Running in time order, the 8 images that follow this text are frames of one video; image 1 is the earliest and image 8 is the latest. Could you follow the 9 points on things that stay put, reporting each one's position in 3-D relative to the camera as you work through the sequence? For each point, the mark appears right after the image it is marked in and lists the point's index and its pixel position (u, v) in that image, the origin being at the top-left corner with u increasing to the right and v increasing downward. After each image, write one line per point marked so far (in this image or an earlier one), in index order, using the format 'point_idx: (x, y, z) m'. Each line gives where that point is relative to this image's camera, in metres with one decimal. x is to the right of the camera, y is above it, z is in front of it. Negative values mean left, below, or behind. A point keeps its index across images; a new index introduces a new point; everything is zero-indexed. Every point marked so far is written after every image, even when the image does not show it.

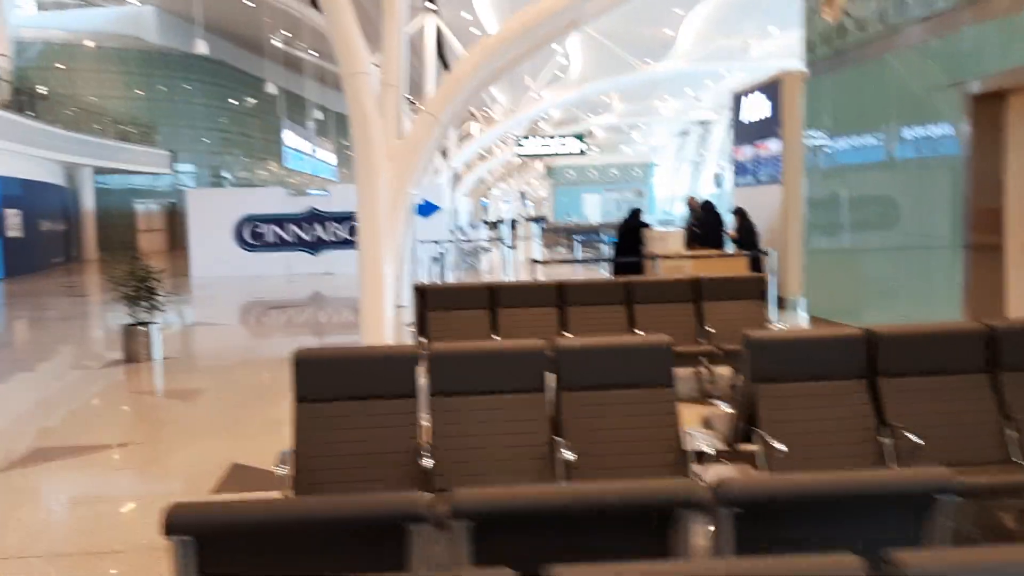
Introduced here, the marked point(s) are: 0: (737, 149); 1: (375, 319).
0: (+3.0, +1.9, +13.2) m
1: (-1.2, -0.4, +9.1) m
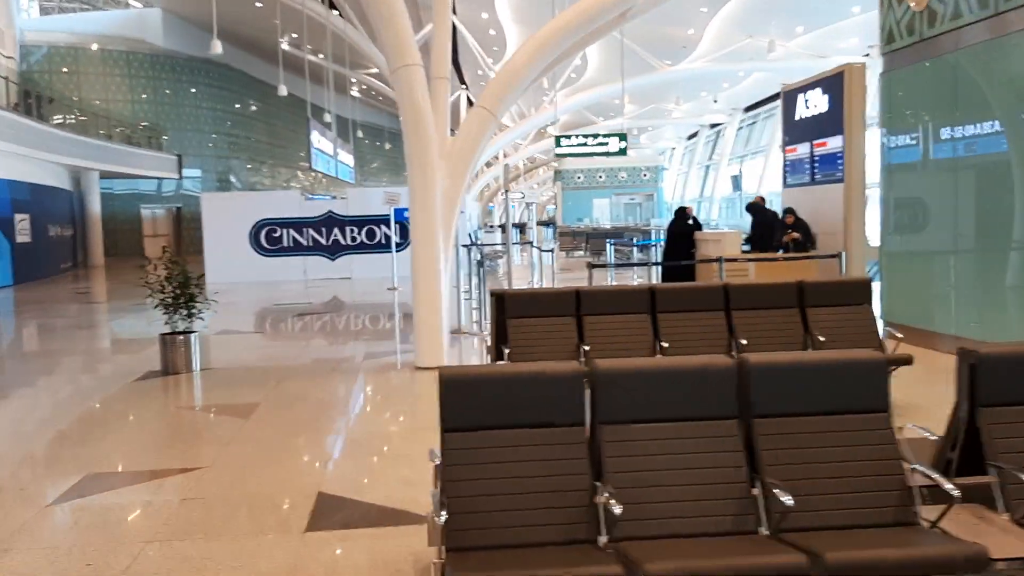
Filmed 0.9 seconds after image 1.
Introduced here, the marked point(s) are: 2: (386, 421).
0: (+3.6, +1.8, +12.6) m
1: (-0.7, -0.4, +8.6) m
2: (-0.8, -0.9, +6.4) m
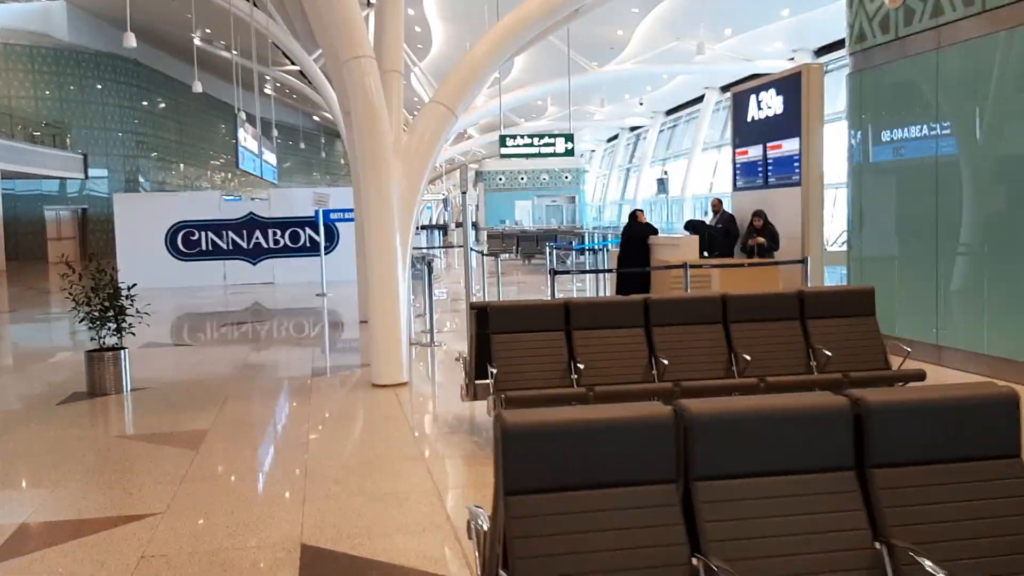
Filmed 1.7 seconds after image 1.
0: (+2.9, +1.7, +12.4) m
1: (-1.0, -0.5, +7.9) m
2: (-0.9, -1.0, +5.8) m
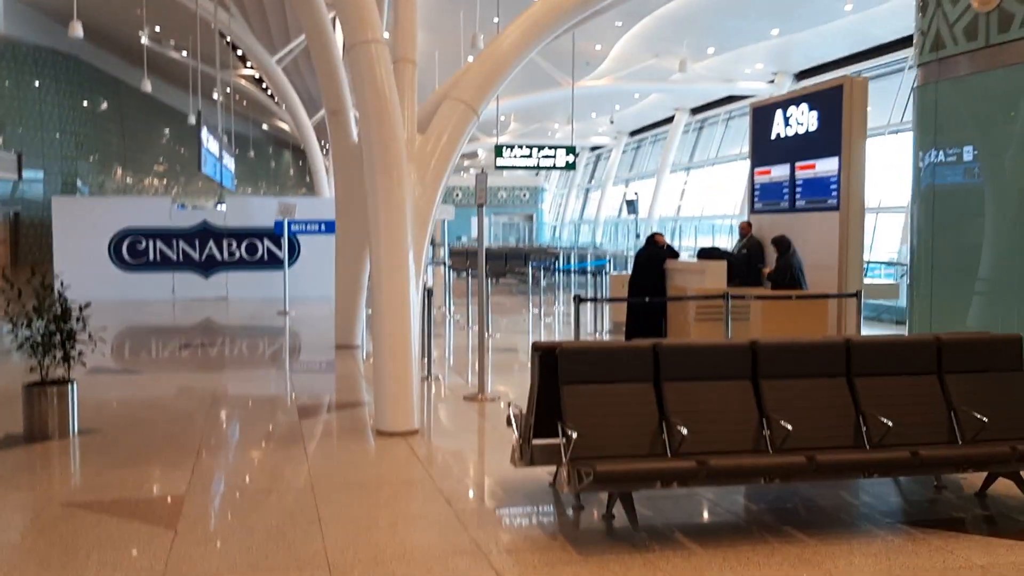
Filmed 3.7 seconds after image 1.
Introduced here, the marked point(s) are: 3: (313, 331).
0: (+2.9, +1.4, +11.4) m
1: (-0.8, -0.7, +6.6) m
2: (-0.6, -1.1, +4.5) m
3: (-3.2, -0.7, +15.8) m
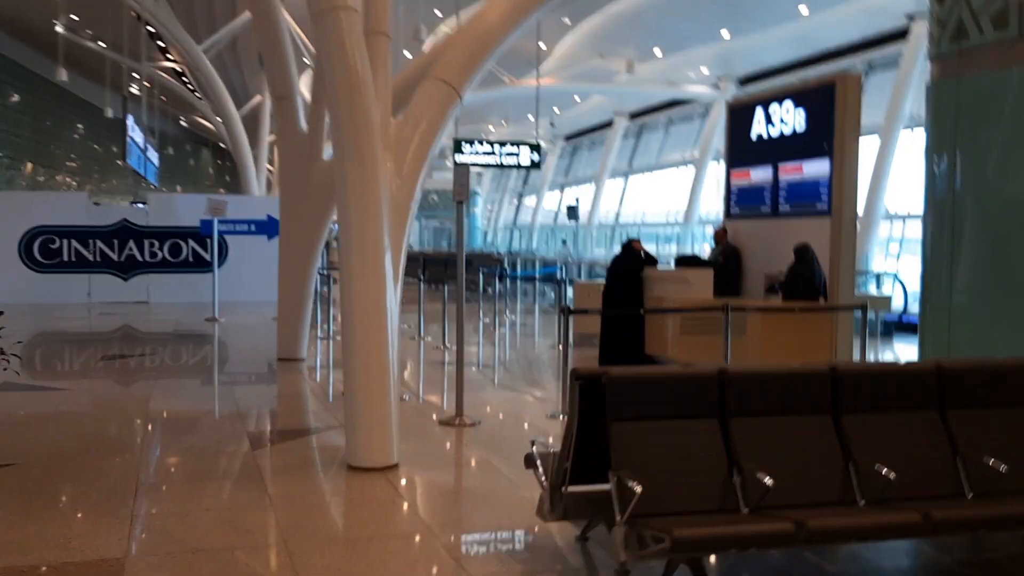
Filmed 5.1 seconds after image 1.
0: (+2.5, +1.3, +10.7) m
1: (-0.8, -0.8, +5.7) m
2: (-0.5, -1.1, +3.6) m
3: (-4.0, -0.8, +14.6) m
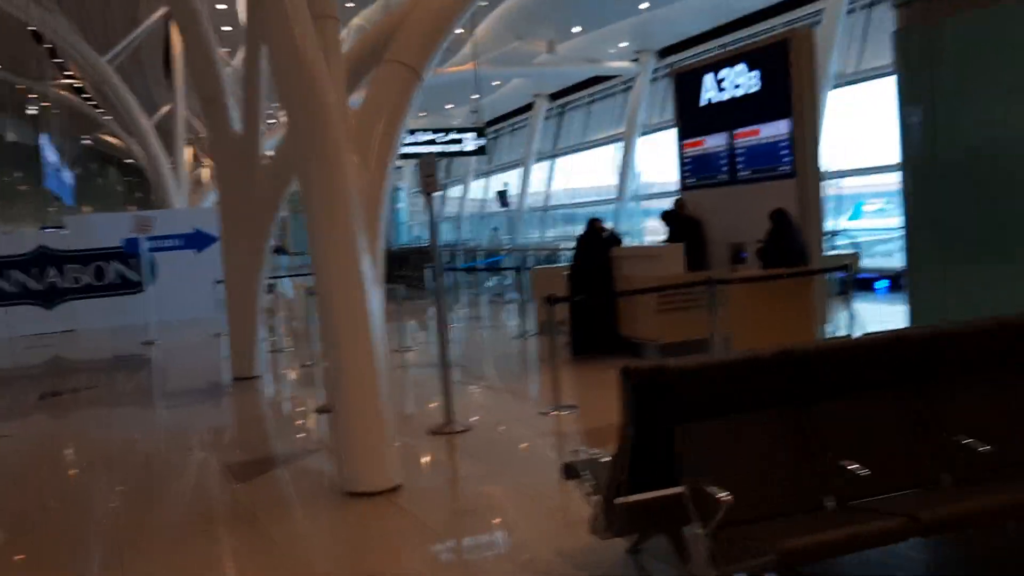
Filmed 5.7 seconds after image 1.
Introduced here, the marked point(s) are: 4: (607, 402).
0: (+1.9, +1.6, +10.4) m
1: (-0.8, -0.8, +5.2) m
2: (-0.3, -1.2, +3.1) m
3: (-4.6, -1.0, +13.9) m
4: (+0.8, -0.9, +7.5) m
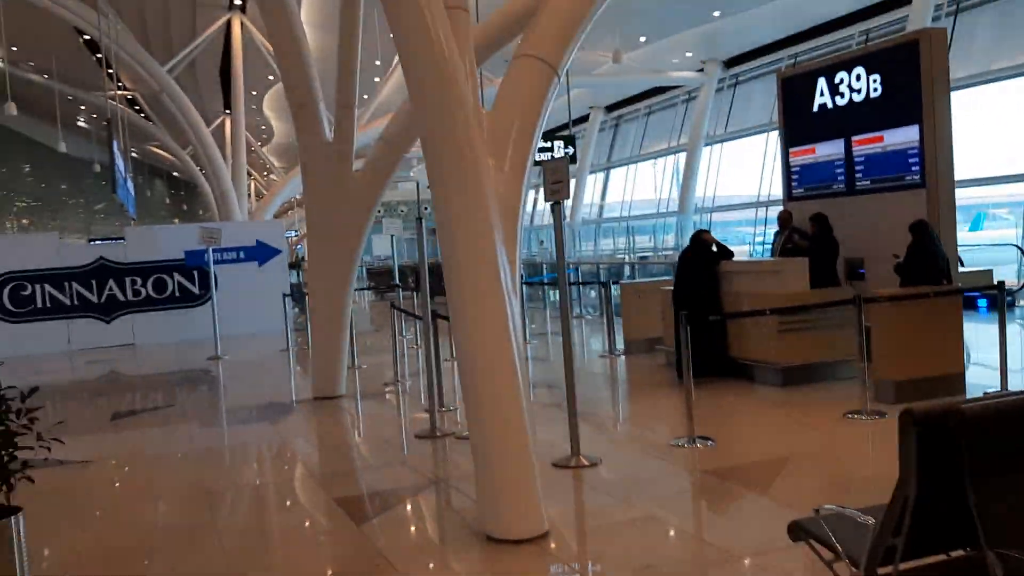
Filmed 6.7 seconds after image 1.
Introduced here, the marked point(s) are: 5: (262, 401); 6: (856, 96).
0: (+2.9, +1.4, +9.8) m
1: (0.0, -0.9, +4.6) m
2: (+0.4, -1.2, +2.5) m
3: (-3.5, -1.2, +13.4) m
4: (+1.6, -1.0, +6.9) m
5: (-2.9, -1.4, +11.6) m
6: (+3.1, +1.7, +8.9) m
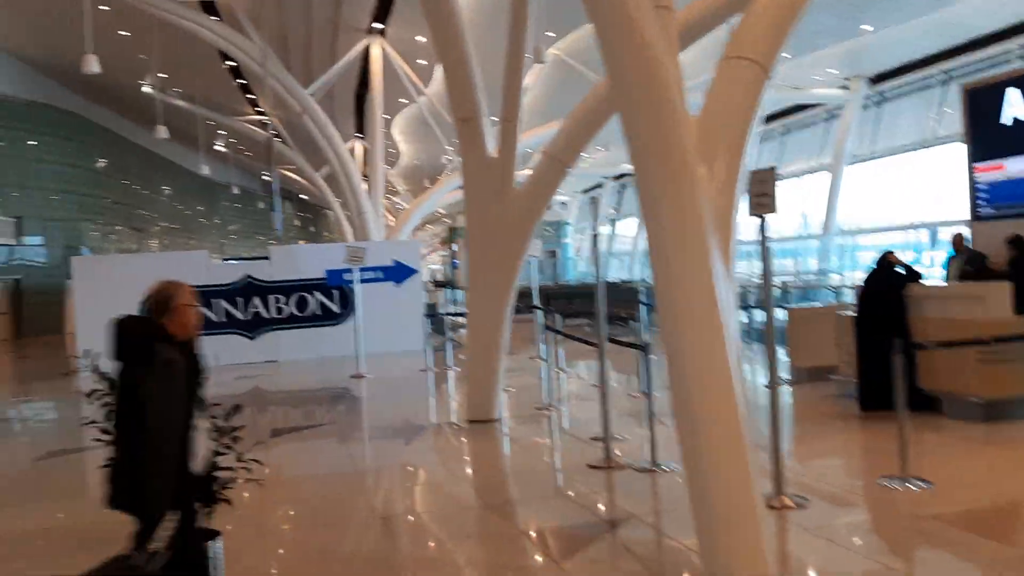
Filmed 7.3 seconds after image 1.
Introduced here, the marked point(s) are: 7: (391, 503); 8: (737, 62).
0: (+4.4, +1.1, +9.0) m
1: (+0.9, -1.0, +4.2) m
2: (+1.1, -1.3, +2.1) m
3: (-1.6, -1.5, +13.3) m
4: (+2.8, -1.2, +6.2) m
5: (-1.2, -1.6, +11.5) m
6: (+4.6, +1.5, +8.2) m
7: (-0.8, -1.5, +6.5) m
8: (+1.1, +1.1, +4.8) m
